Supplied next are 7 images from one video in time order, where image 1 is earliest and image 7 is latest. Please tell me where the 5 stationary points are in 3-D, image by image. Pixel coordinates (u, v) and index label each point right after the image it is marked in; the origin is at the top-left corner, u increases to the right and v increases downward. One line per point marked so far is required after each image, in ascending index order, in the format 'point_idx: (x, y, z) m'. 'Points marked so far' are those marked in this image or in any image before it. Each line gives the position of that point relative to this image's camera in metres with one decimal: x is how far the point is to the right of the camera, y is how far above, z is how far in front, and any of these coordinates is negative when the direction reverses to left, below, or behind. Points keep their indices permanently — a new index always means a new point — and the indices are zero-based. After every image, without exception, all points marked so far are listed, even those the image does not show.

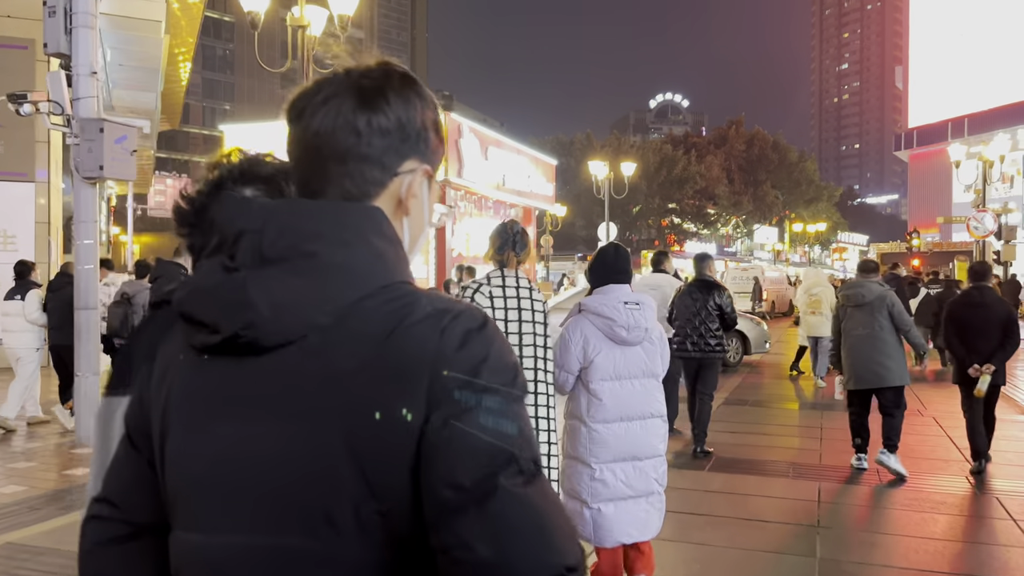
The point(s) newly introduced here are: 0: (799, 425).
0: (+3.6, -1.6, +10.0) m
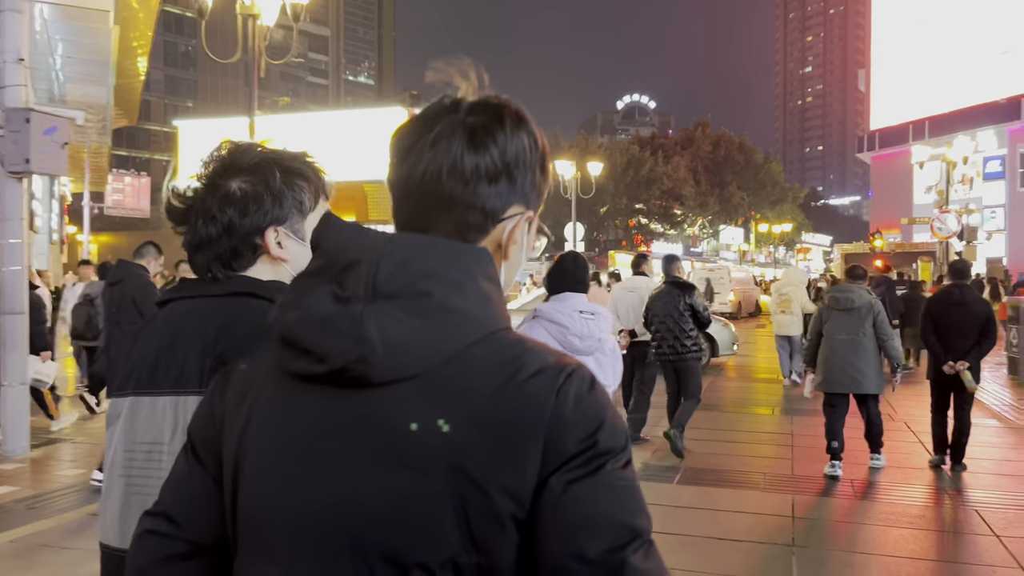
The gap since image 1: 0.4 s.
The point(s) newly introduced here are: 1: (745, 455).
0: (+3.2, -1.6, +10.0) m
1: (+2.5, -1.5, +8.4) m
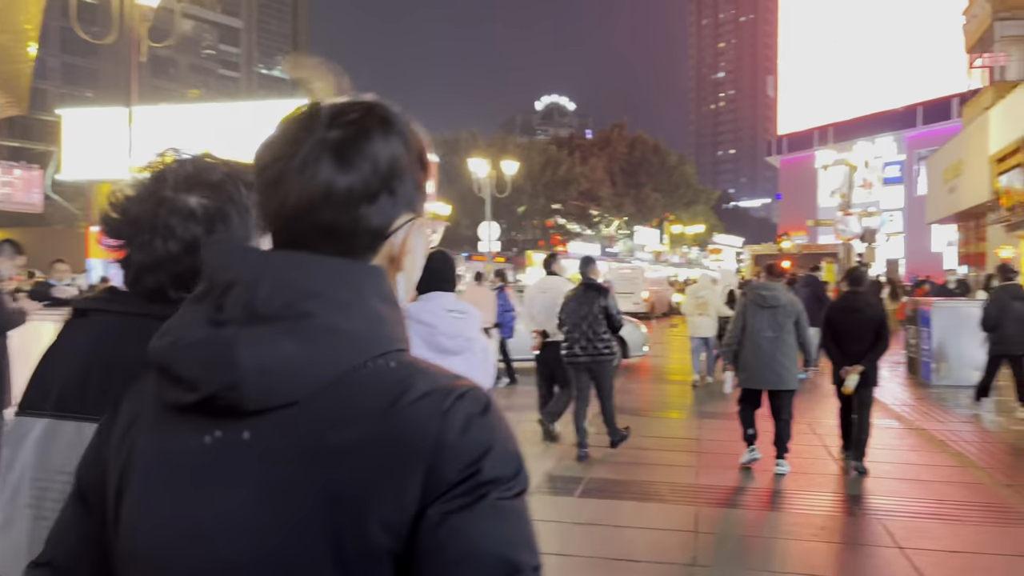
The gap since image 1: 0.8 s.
0: (+2.1, -1.7, +9.8) m
1: (+1.5, -1.5, +8.2) m
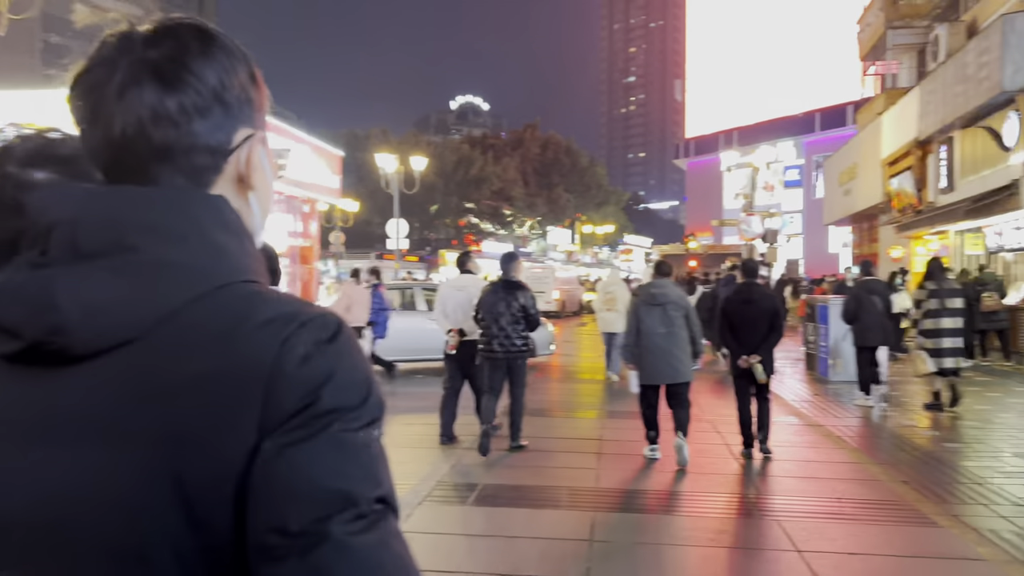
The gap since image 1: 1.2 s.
0: (+0.9, -1.6, +9.6) m
1: (+0.5, -1.5, +7.9) m
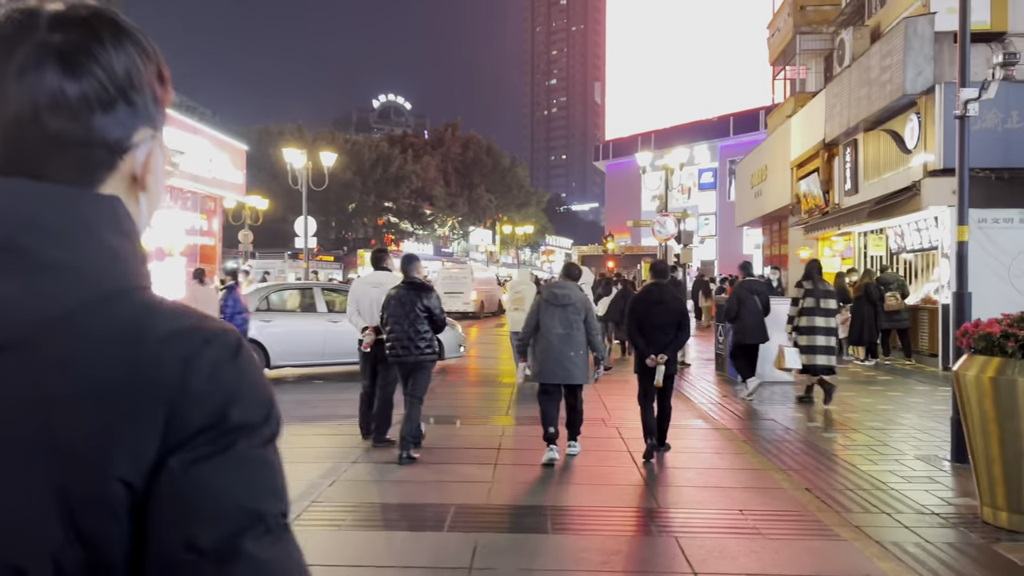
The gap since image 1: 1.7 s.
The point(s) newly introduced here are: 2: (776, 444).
0: (-0.2, -1.6, +9.2) m
1: (-0.5, -1.5, +7.5) m
2: (+2.4, -1.4, +7.2) m
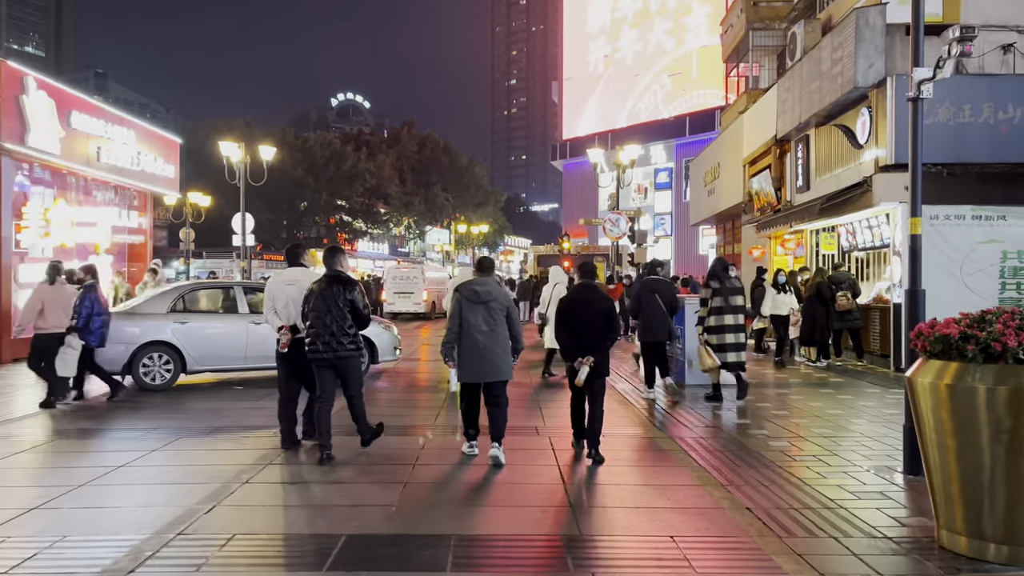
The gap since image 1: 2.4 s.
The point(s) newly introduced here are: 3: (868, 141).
0: (-1.0, -1.6, +8.5) m
1: (-1.1, -1.5, +6.8) m
2: (+1.7, -1.4, +6.7) m
3: (+5.6, +2.3, +12.8) m
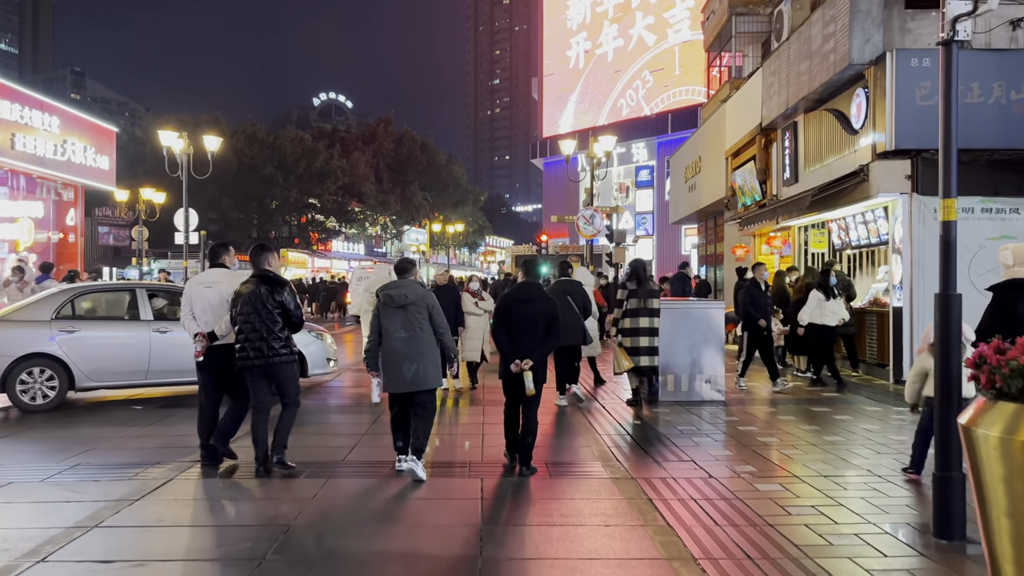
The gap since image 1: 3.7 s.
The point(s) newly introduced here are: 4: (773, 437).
0: (-1.5, -1.6, +7.0) m
1: (-1.7, -1.5, +5.3) m
2: (+1.2, -1.4, +5.2) m
3: (+5.0, +2.3, +11.4) m
4: (+2.5, -1.4, +7.7) m
